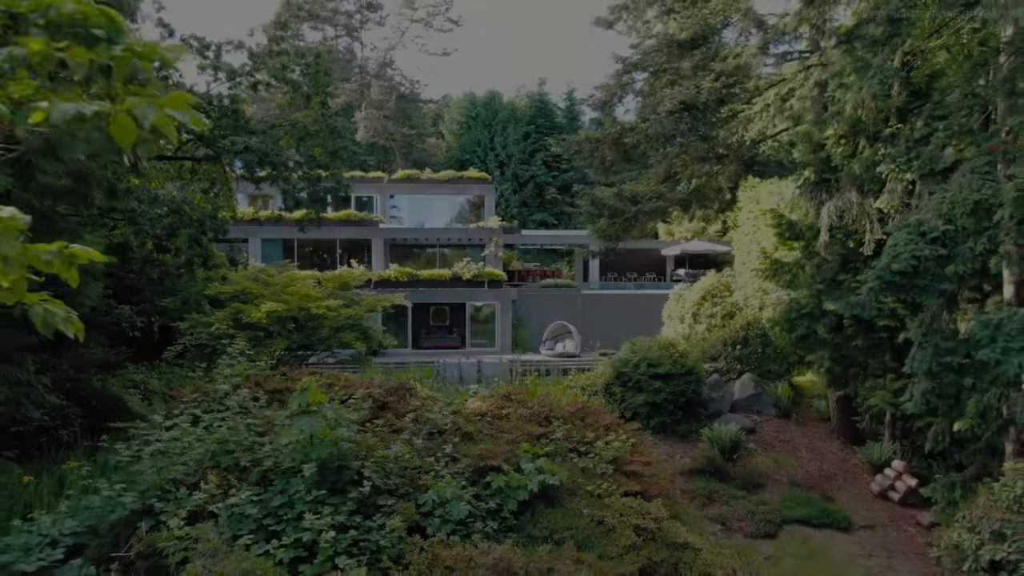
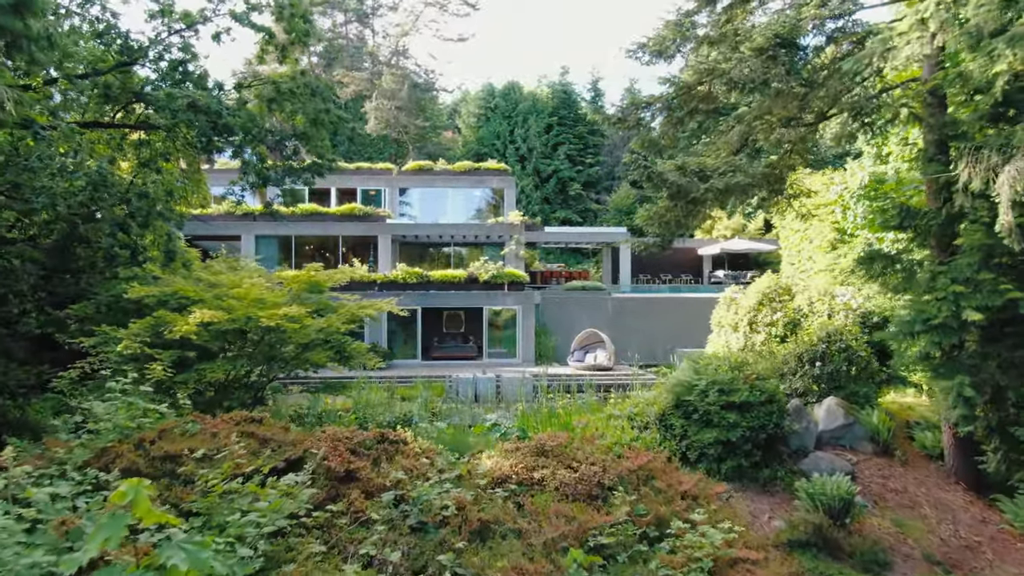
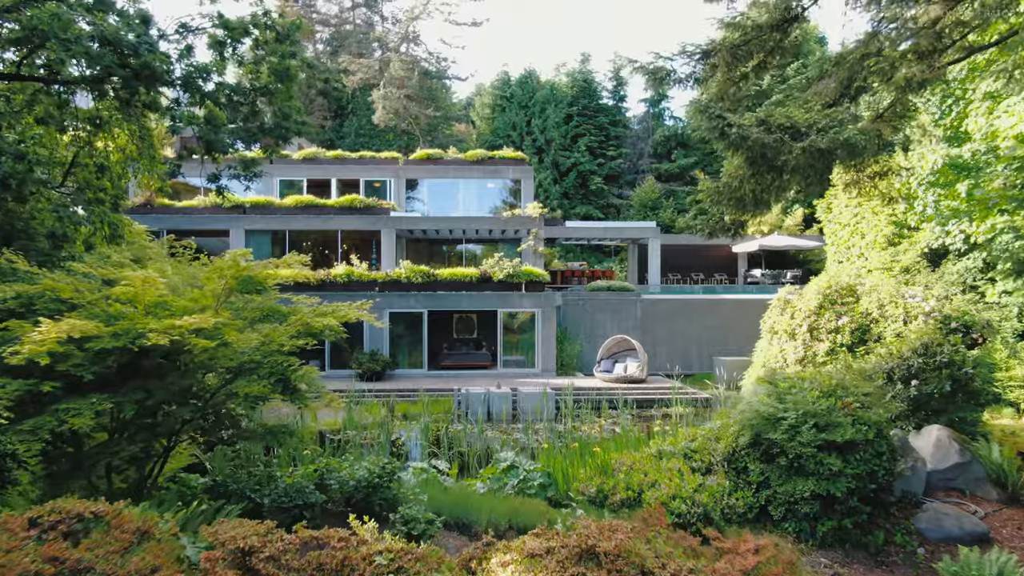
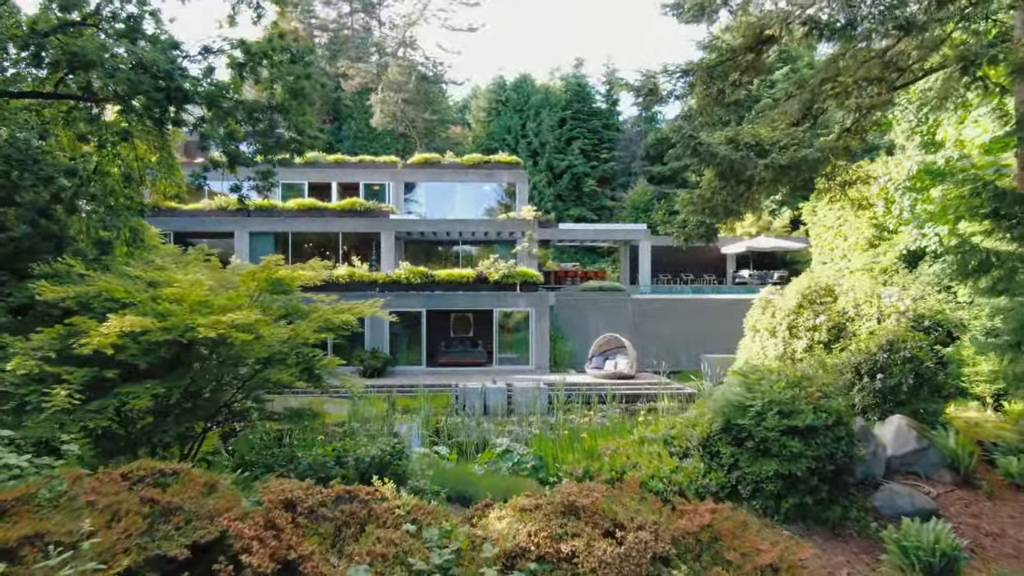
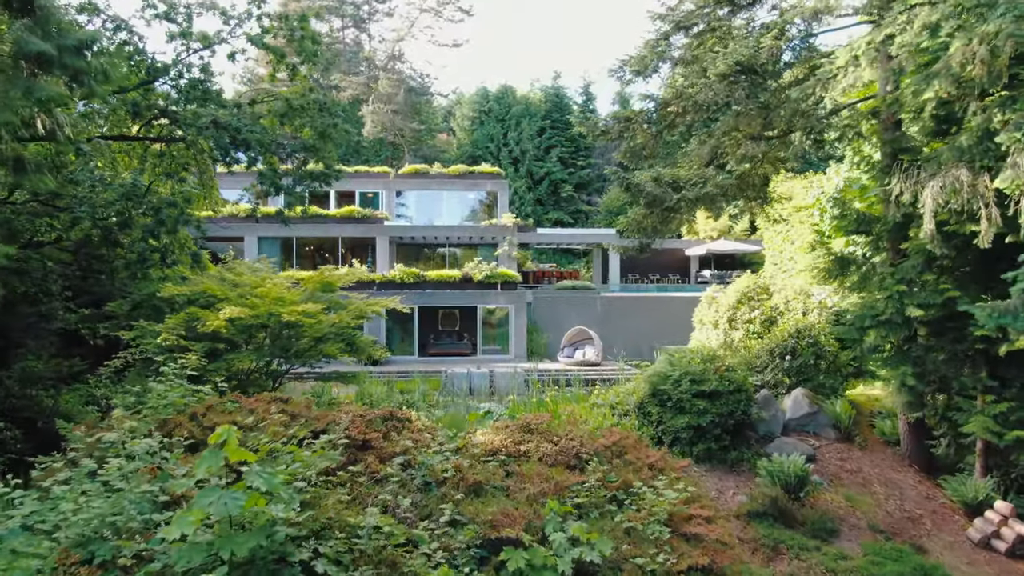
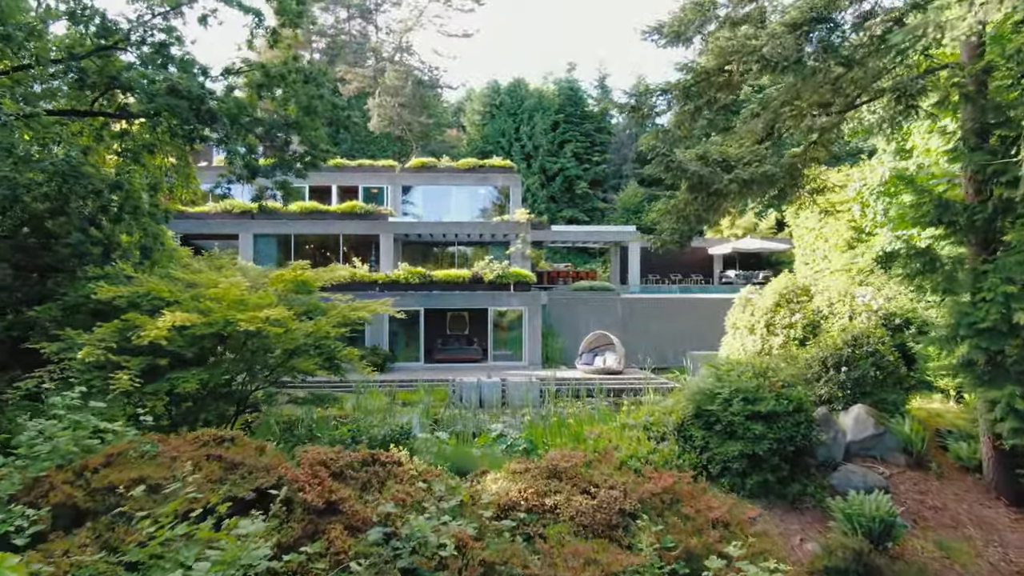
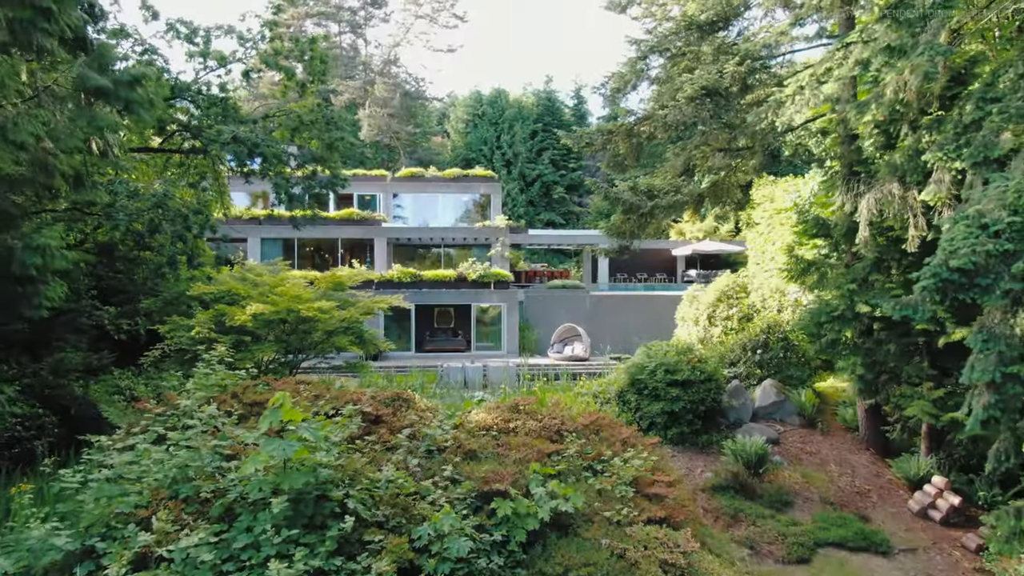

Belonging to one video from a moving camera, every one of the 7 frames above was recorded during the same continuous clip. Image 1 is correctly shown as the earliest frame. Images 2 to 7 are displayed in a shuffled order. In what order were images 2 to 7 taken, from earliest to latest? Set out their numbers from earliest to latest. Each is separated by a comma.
7, 5, 2, 6, 4, 3
